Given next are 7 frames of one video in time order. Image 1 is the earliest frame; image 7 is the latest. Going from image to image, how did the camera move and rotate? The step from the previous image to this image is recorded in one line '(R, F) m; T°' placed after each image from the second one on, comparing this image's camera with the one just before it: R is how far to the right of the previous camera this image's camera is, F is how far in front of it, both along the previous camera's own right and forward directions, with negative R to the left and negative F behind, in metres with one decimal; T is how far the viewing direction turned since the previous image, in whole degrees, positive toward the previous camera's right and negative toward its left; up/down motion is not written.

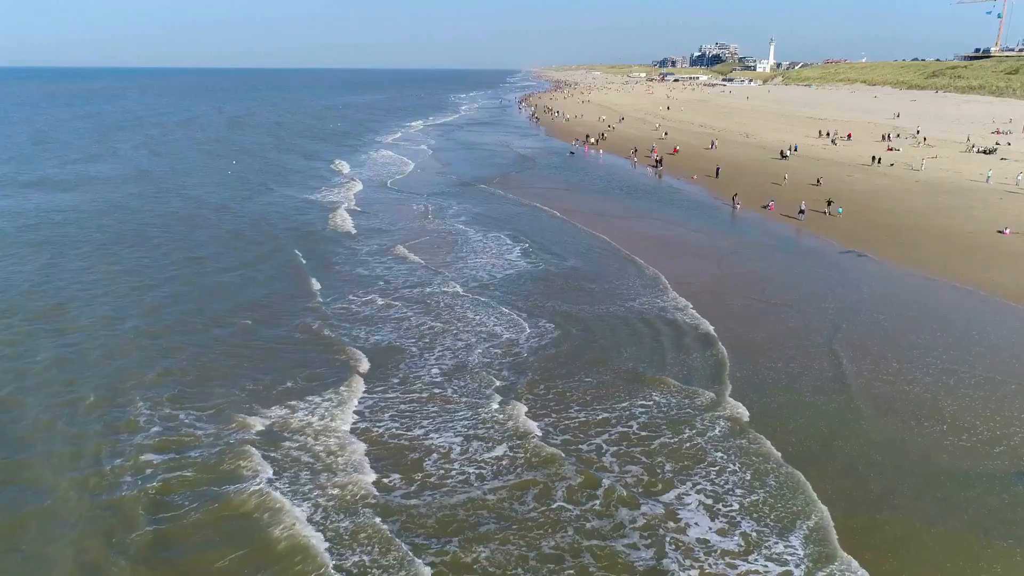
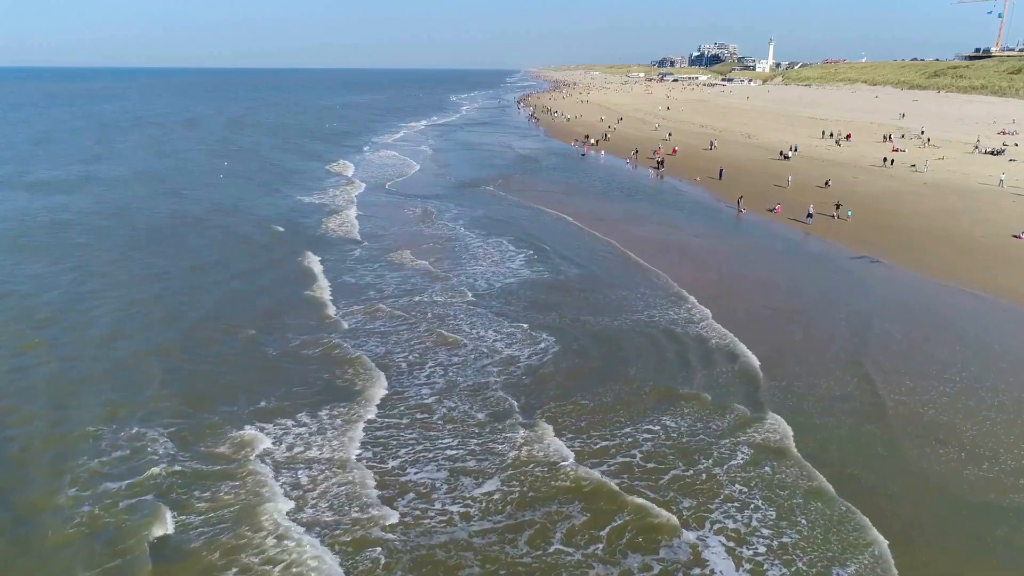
(0.0, +0.6) m; 0°
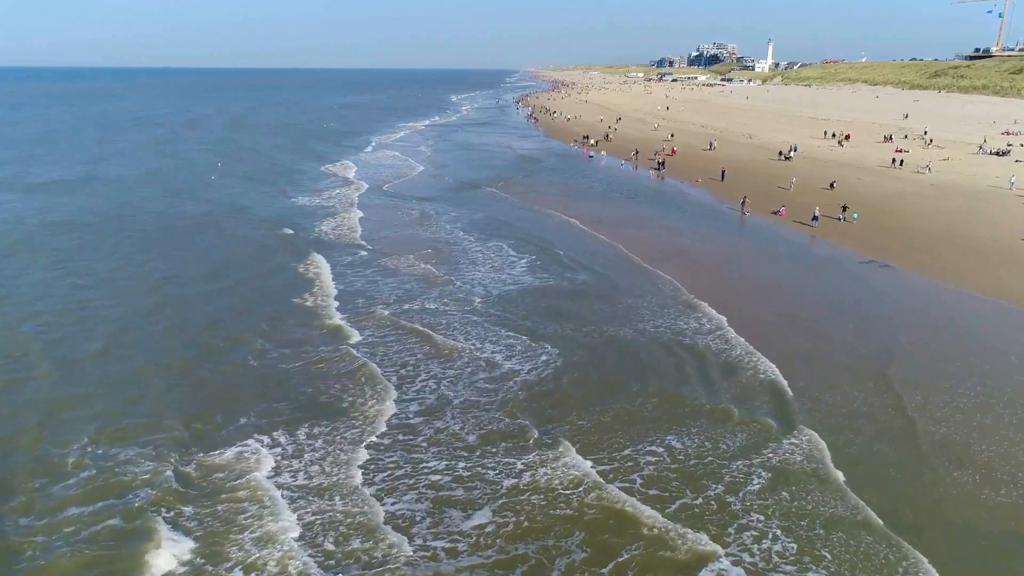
(0.0, +0.5) m; 0°
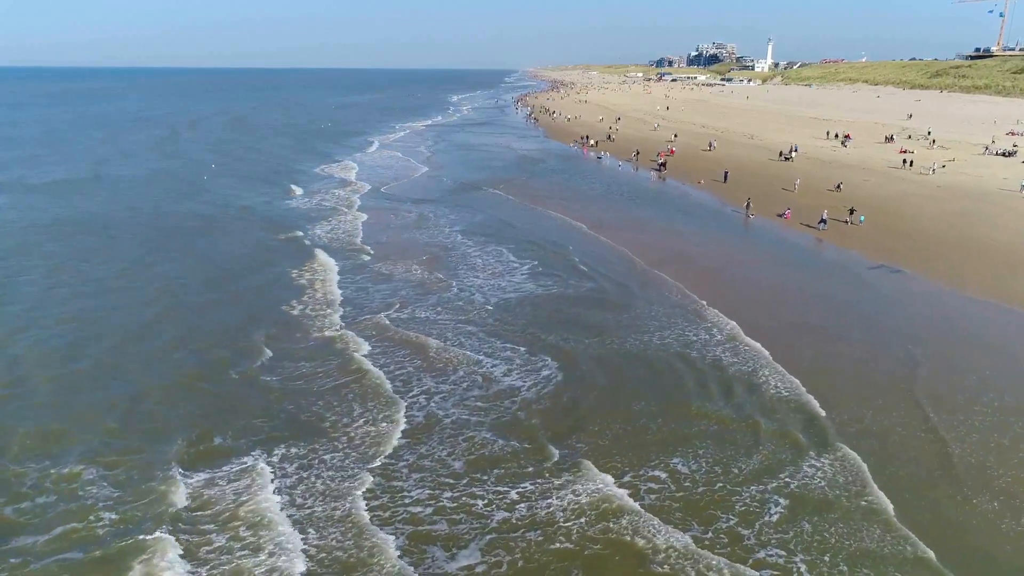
(0.0, +0.5) m; 0°
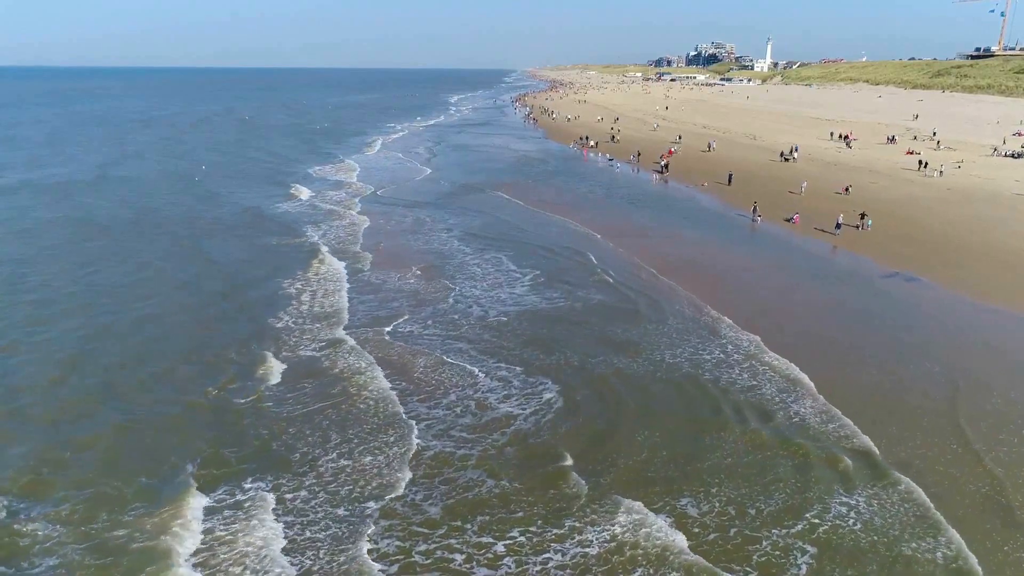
(0.0, +0.7) m; 0°
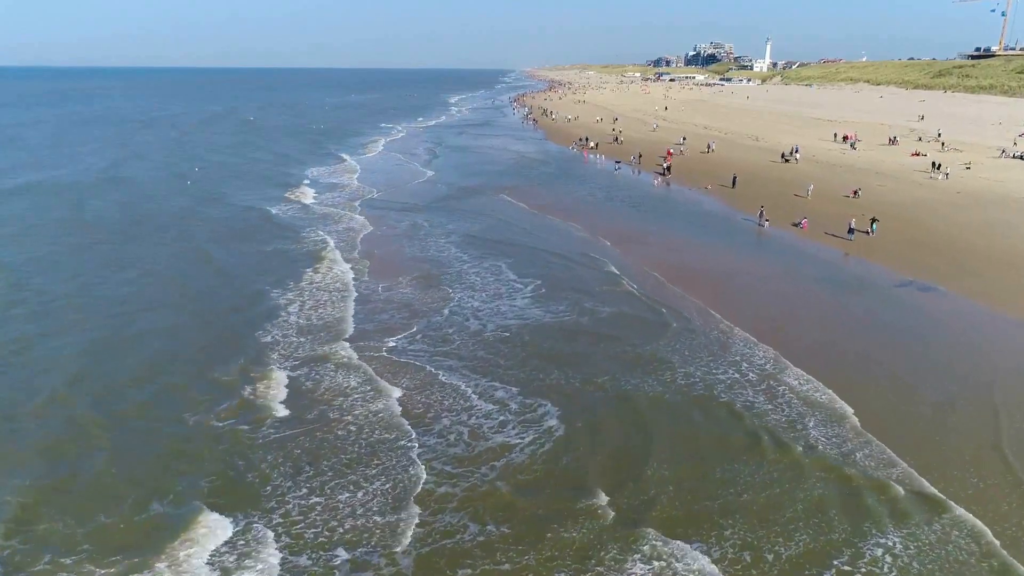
(0.0, +0.7) m; 0°
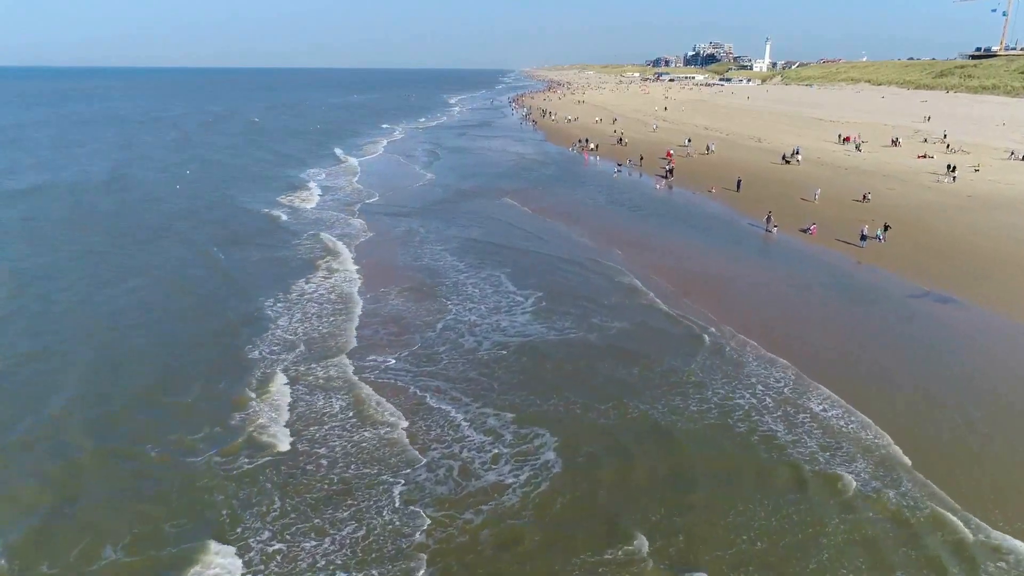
(0.0, +0.6) m; 0°
